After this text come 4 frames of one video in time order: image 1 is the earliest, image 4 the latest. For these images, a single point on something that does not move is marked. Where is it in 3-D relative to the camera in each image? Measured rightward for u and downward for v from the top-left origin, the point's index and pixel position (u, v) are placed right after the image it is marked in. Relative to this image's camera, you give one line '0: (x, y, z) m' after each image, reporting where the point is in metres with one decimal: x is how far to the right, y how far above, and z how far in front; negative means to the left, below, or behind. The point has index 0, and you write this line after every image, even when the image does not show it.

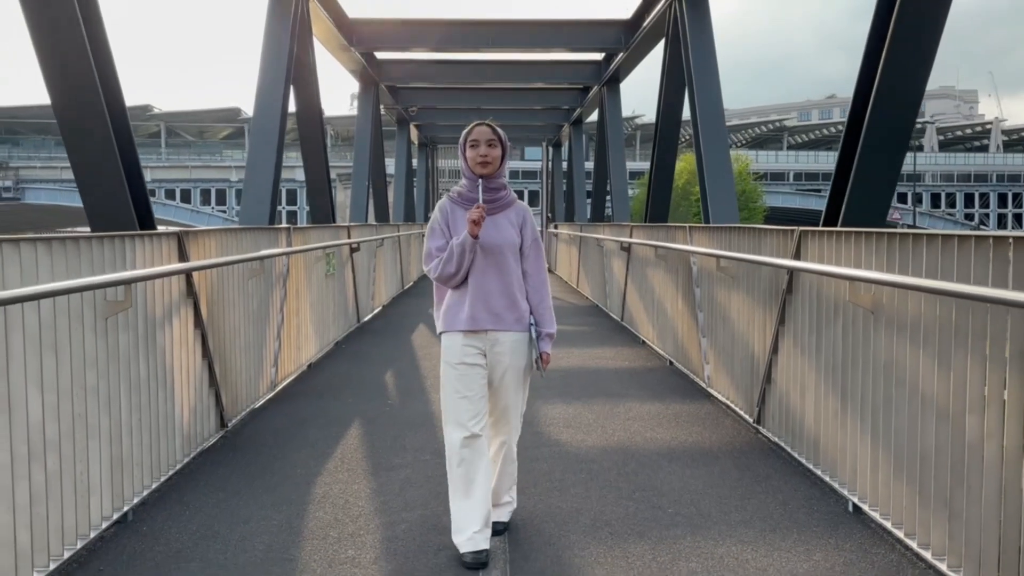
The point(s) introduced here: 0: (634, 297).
0: (+1.3, -0.1, +10.5) m
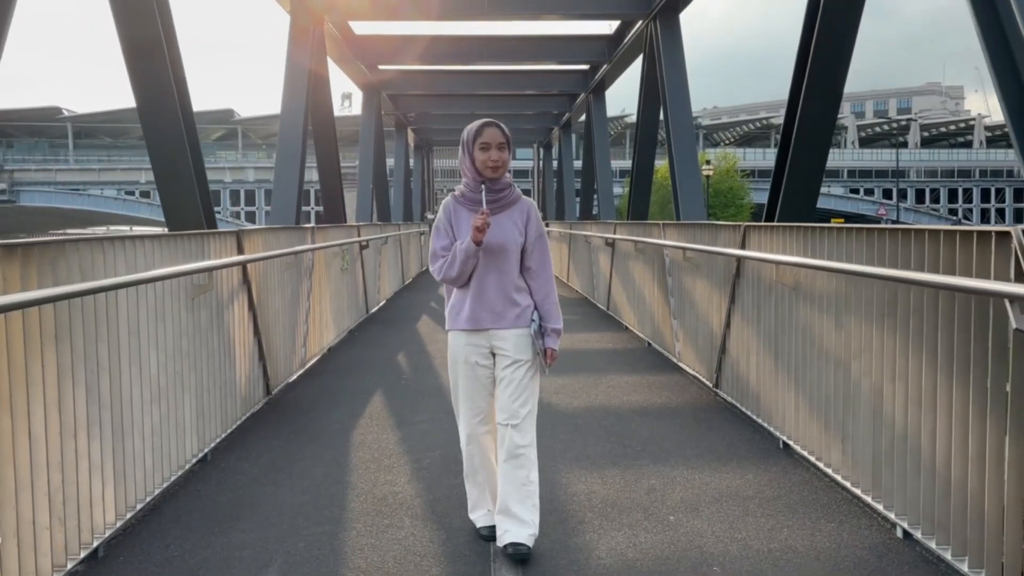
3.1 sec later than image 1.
0: (+1.3, 0.0, +11.7) m
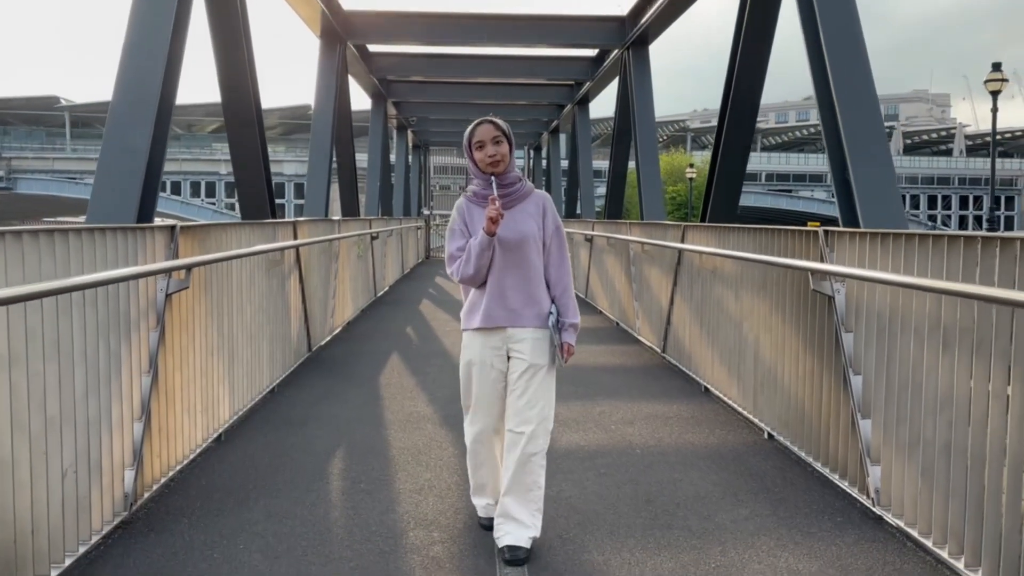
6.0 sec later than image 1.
0: (+1.1, +0.1, +13.5) m
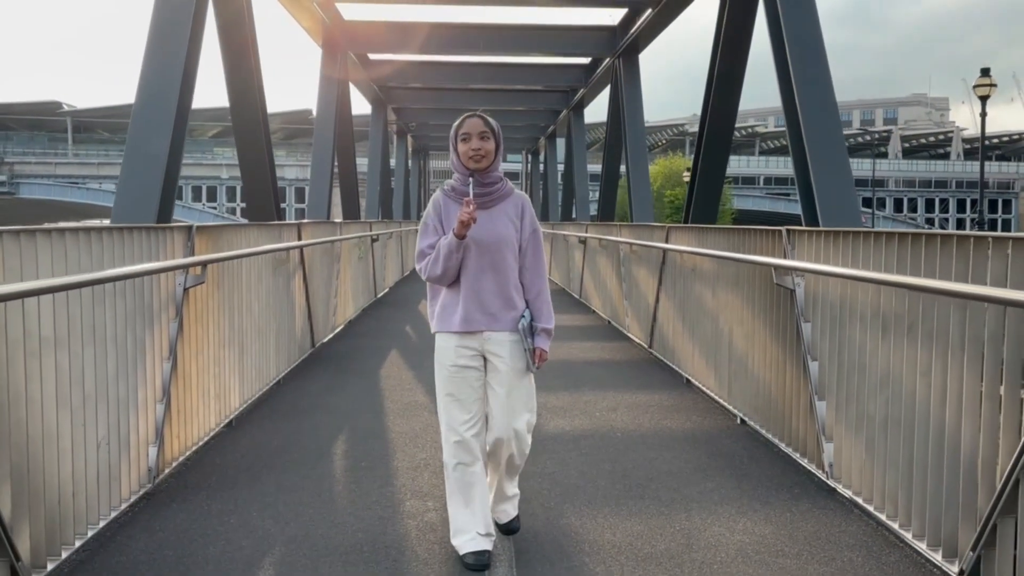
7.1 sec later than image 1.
0: (+1.1, +0.1, +13.9) m
